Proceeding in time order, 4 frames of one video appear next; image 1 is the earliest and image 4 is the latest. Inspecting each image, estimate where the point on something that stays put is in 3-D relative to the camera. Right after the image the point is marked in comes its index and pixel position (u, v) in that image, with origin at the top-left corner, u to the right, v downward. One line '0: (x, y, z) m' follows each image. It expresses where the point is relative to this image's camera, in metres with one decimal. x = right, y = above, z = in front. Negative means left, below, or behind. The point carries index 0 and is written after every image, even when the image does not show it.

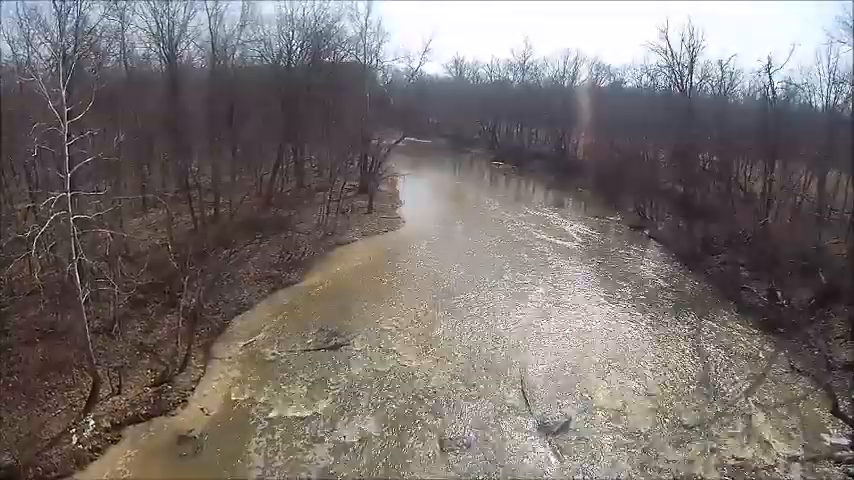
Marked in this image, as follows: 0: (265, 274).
0: (-5.3, -1.1, +18.5) m
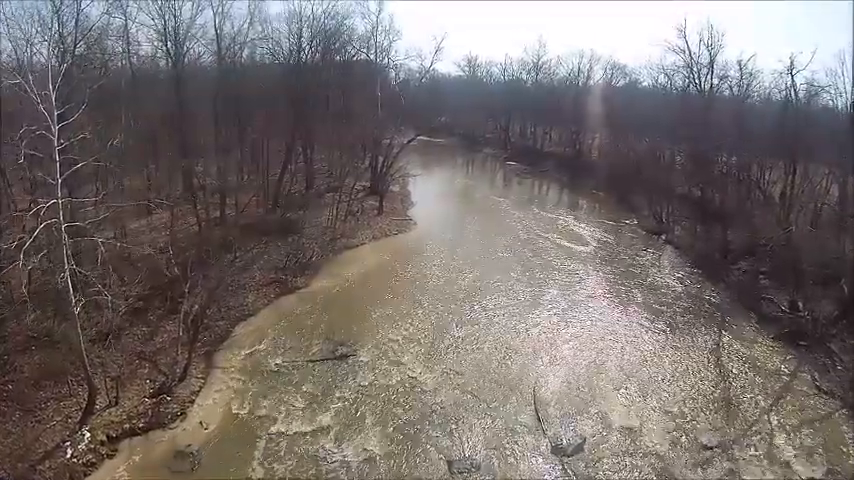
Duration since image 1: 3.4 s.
0: (-5.0, -1.2, +18.1) m
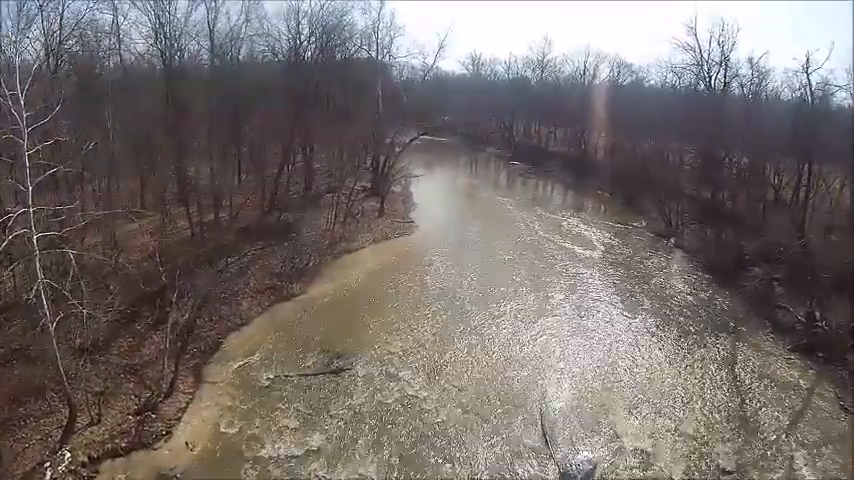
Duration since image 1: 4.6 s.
0: (-5.0, -1.4, +17.4) m
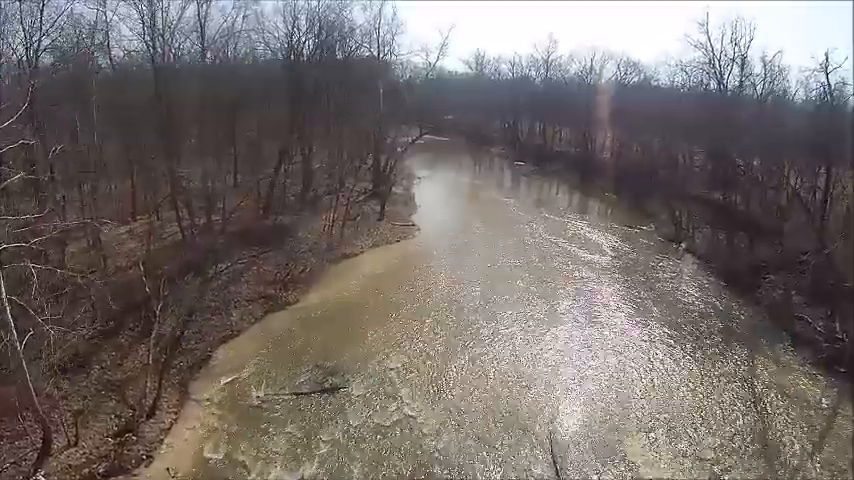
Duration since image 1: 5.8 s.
0: (-4.9, -1.6, +16.6) m
